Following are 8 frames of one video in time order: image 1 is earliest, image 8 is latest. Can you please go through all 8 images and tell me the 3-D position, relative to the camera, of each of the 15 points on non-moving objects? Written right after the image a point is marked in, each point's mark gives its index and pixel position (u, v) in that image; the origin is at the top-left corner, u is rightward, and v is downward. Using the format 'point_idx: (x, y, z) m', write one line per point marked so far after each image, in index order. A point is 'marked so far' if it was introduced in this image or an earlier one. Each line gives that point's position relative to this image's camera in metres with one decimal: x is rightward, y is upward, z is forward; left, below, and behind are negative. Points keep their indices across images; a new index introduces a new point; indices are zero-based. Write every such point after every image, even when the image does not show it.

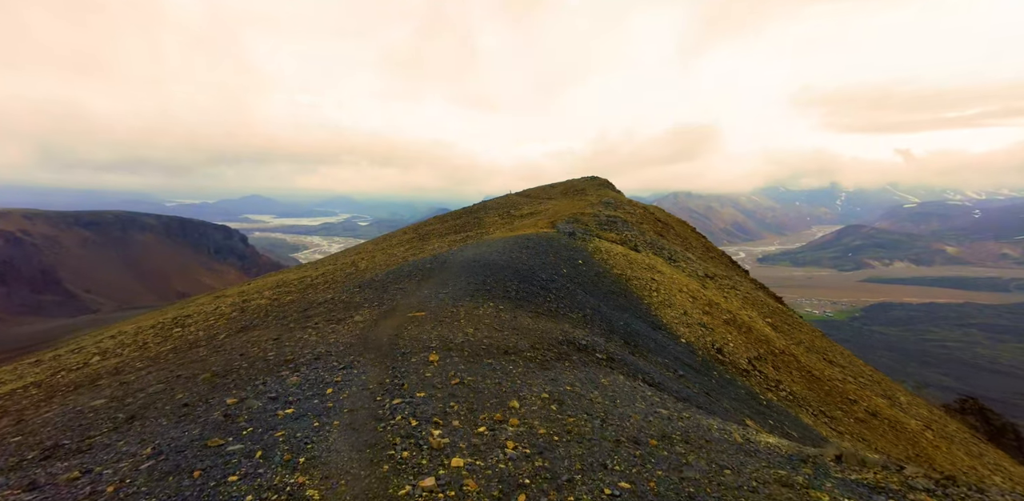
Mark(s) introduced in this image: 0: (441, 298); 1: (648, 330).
0: (-3.1, -2.1, +17.9) m
1: (+6.8, -3.9, +19.8) m
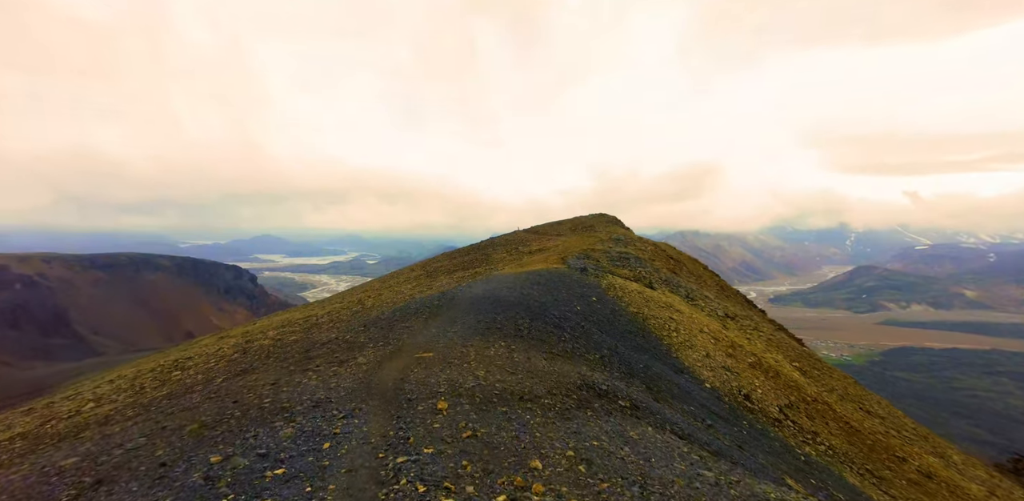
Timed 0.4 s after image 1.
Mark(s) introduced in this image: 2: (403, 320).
0: (-2.5, -3.7, +17.0) m
1: (+7.3, -5.7, +18.5) m
2: (-5.5, -3.4, +20.0) m
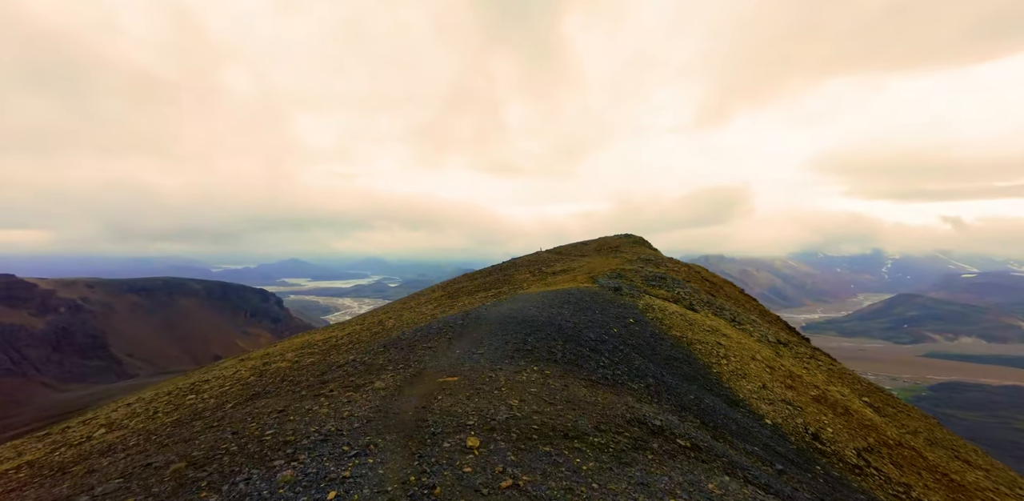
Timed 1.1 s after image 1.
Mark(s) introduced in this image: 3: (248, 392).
0: (-1.2, -4.2, +15.3) m
1: (+8.7, -6.4, +16.3) m
2: (-4.0, -4.2, +18.5) m
3: (-12.7, -6.8, +19.1) m
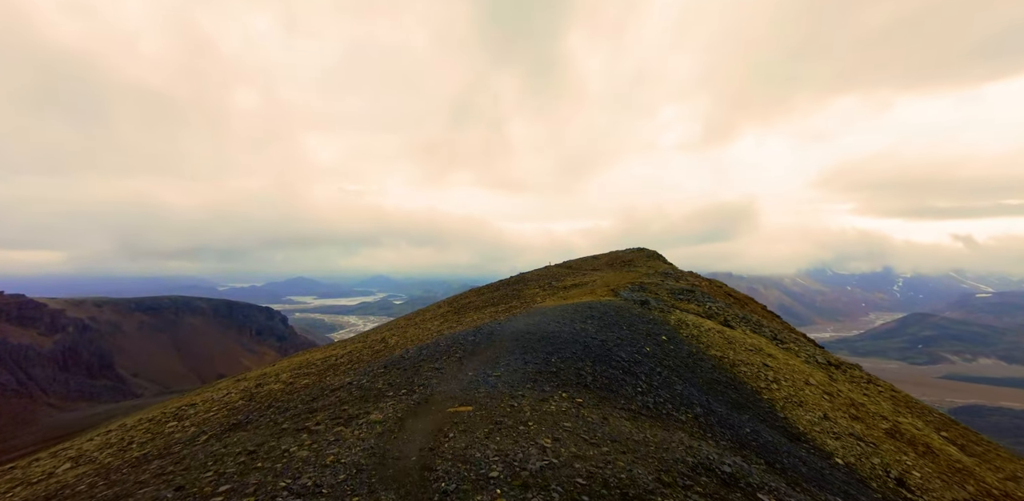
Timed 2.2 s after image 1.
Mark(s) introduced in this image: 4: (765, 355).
0: (-0.5, -4.4, +12.9) m
1: (+9.4, -6.6, +13.7) m
2: (-3.2, -4.5, +16.1) m
3: (-11.9, -7.1, +16.8) m
4: (+12.3, -5.1, +19.3) m
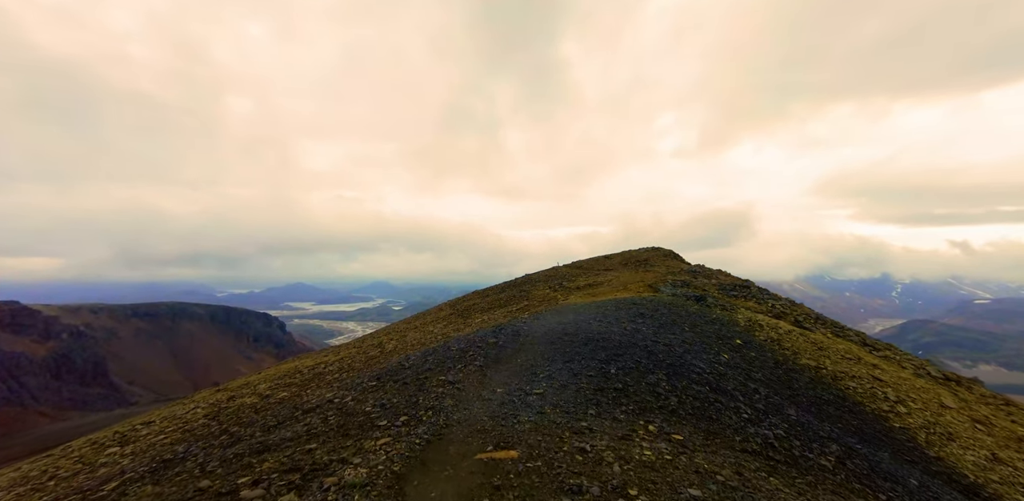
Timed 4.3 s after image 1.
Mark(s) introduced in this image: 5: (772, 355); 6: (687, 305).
0: (+0.7, -3.5, +8.7) m
1: (+10.6, -5.7, +9.4) m
2: (-2.1, -3.6, +11.8) m
3: (-10.8, -6.2, +12.4) m
4: (+13.5, -4.3, +15.0) m
5: (+9.4, -3.7, +14.5) m
6: (+8.1, -2.5, +18.4) m
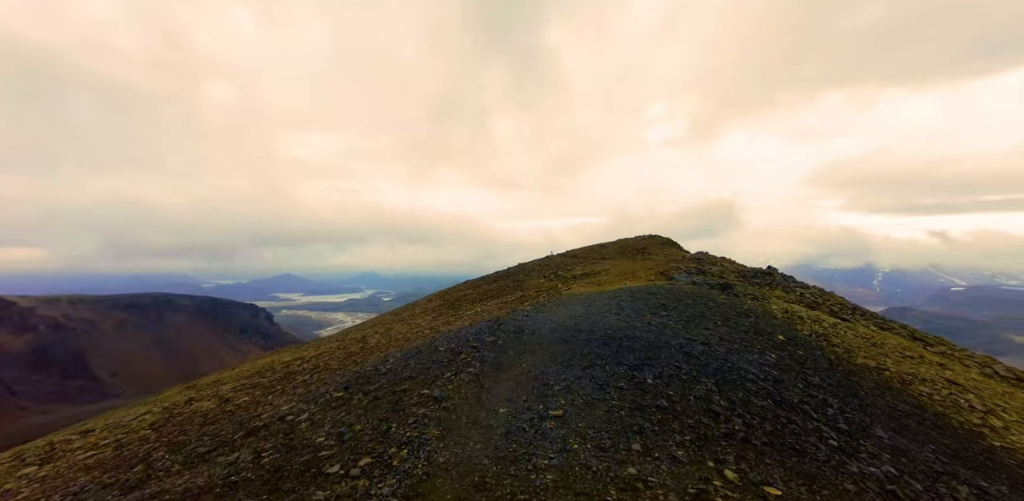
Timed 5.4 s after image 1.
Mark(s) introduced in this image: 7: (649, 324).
0: (+0.8, -3.0, +6.1) m
1: (+10.7, -5.2, +7.1) m
2: (-2.0, -3.0, +9.2) m
3: (-10.7, -5.6, +9.6) m
4: (+13.5, -3.6, +12.7) m
5: (+9.5, -3.0, +12.1) m
6: (+8.0, -1.8, +16.0) m
7: (+4.3, -2.2, +12.3) m
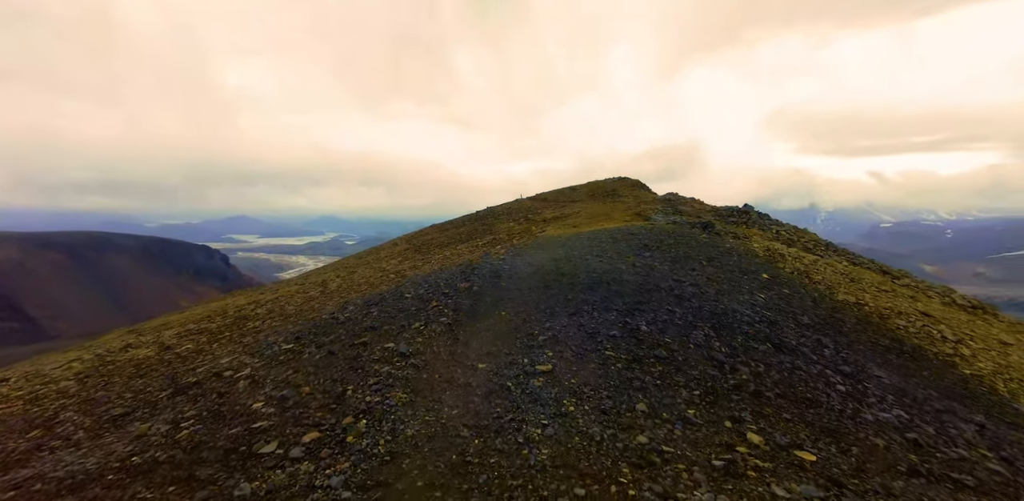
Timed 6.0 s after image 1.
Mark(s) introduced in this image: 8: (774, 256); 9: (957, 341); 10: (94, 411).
0: (+0.6, -2.0, +5.1) m
1: (+10.4, -4.0, +7.2) m
2: (-2.4, -1.6, +7.9) m
3: (-11.2, -4.2, +8.0) m
4: (+12.7, -1.7, +12.8) m
5: (+8.7, -1.2, +11.8) m
6: (+7.0, +0.6, +15.3) m
7: (+3.6, -0.4, +11.4) m
8: (+9.3, -0.1, +14.2) m
9: (+12.0, -2.6, +10.7) m
10: (-8.4, -3.4, +7.7) m
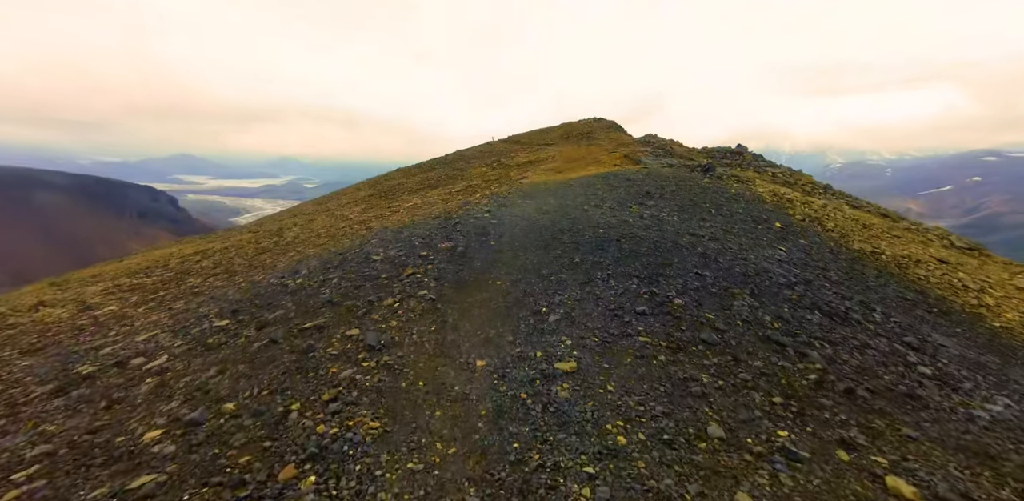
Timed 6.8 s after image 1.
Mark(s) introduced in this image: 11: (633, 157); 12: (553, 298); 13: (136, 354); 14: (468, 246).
0: (+0.8, -1.7, +3.5) m
1: (+10.4, -3.3, +6.6) m
2: (-2.4, -0.9, +6.0) m
3: (-11.2, -3.5, +5.8) m
4: (+12.3, -0.2, +12.0) m
5: (+8.4, 0.0, +10.6) m
6: (+6.4, +2.3, +13.7) m
7: (+3.3, +0.8, +9.8) m
8: (+8.8, +1.4, +12.9) m
9: (+11.7, -1.4, +10.0) m
10: (-8.4, -2.7, +5.6) m
11: (+5.9, +4.5, +20.0) m
12: (+0.6, -0.7, +6.0) m
13: (-6.5, -1.9, +6.6) m
14: (-0.9, 0.0, +7.8) m
